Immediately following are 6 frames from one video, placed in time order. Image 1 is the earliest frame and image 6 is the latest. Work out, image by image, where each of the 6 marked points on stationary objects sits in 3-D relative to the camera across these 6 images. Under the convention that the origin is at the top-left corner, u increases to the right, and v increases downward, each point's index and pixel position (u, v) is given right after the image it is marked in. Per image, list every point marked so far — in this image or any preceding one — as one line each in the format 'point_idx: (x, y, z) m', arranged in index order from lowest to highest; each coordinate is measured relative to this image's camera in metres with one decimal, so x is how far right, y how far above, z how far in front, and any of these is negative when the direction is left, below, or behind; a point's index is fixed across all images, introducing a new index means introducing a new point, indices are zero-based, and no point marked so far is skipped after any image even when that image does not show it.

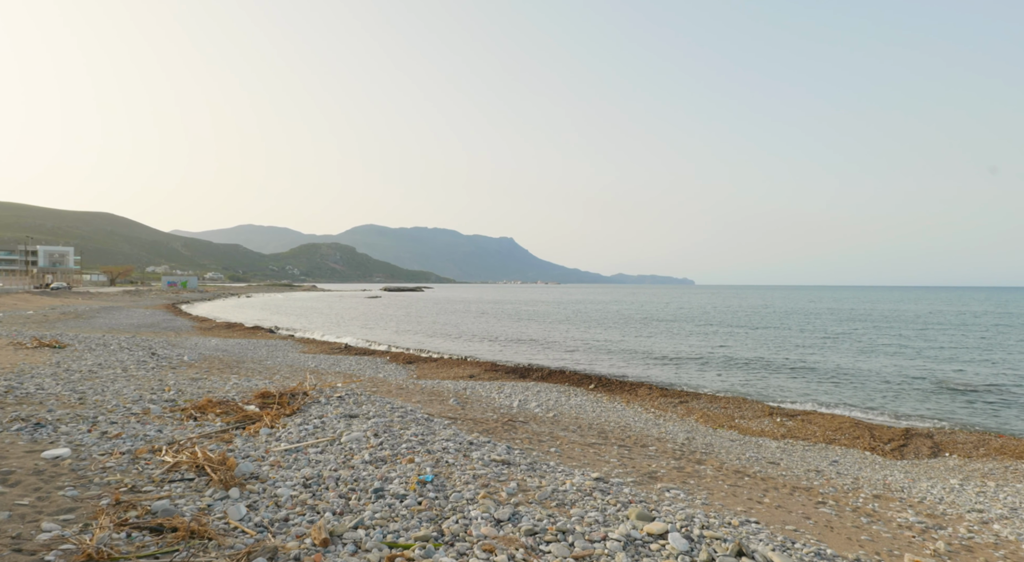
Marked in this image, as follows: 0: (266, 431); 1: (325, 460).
0: (-7.5, -4.5, +18.1) m
1: (-4.9, -4.9, +16.2) m
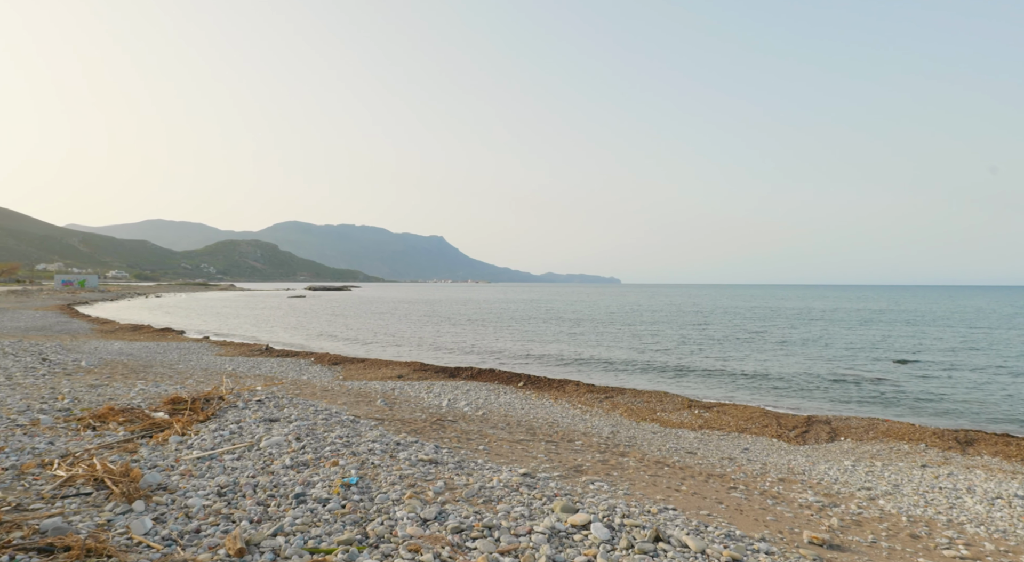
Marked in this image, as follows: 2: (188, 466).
0: (-10.0, -4.7, +18.5) m
1: (-7.2, -5.1, +16.9) m
2: (-8.6, -5.0, +16.7) m
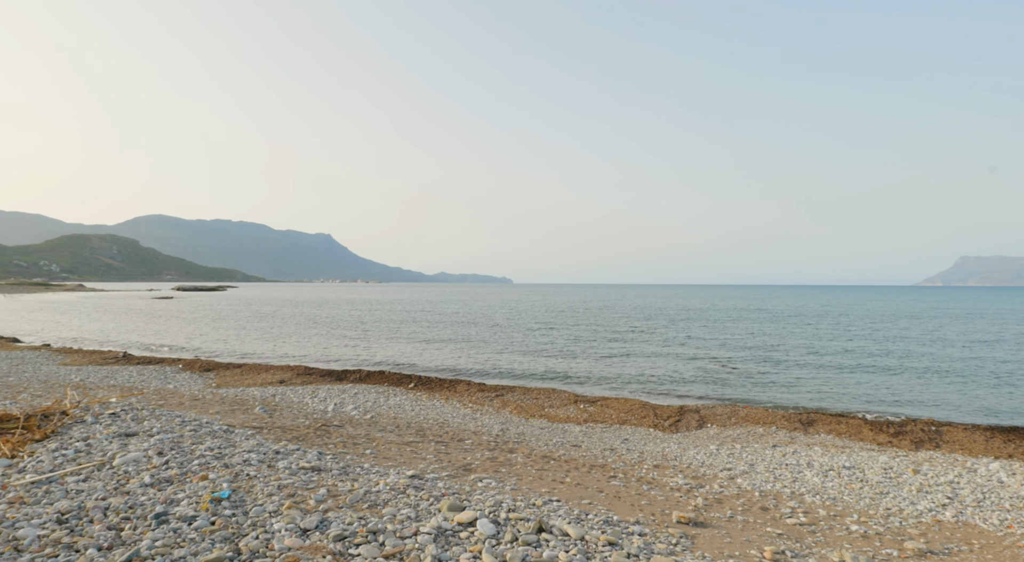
0: (-14.0, -4.8, +17.1) m
1: (-11.0, -5.1, +16.1) m
2: (-12.3, -5.1, +15.6) m
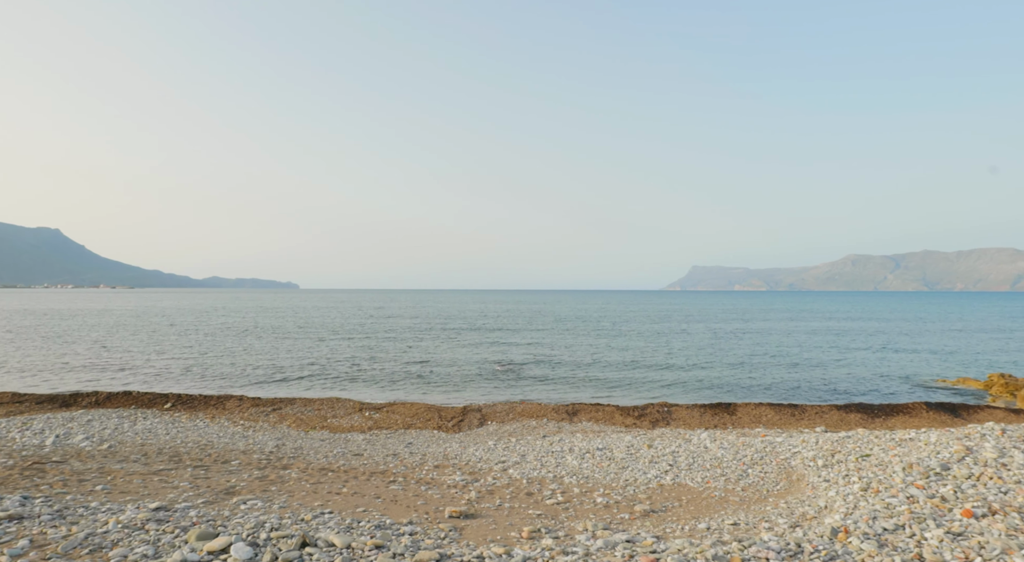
0: (-20.0, -4.7, +10.5) m
1: (-16.8, -5.0, +10.6) m
2: (-18.0, -4.9, +9.6) m
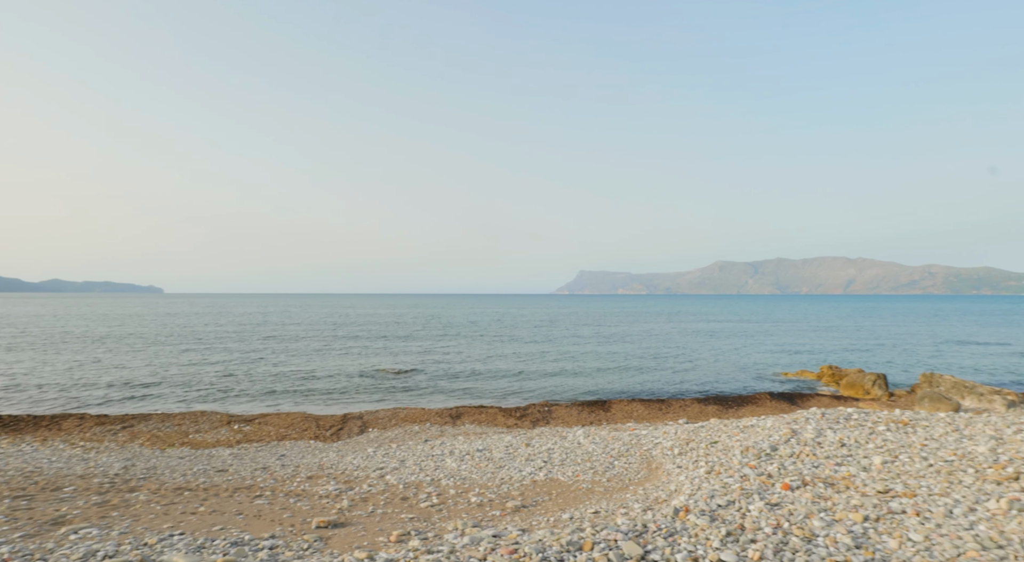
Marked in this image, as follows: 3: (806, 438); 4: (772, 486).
0: (-22.1, -4.5, +6.2) m
1: (-18.9, -4.8, +6.9) m
2: (-19.9, -4.7, +5.7) m
3: (+8.5, -4.5, +17.9) m
4: (+4.8, -3.8, +11.4) m
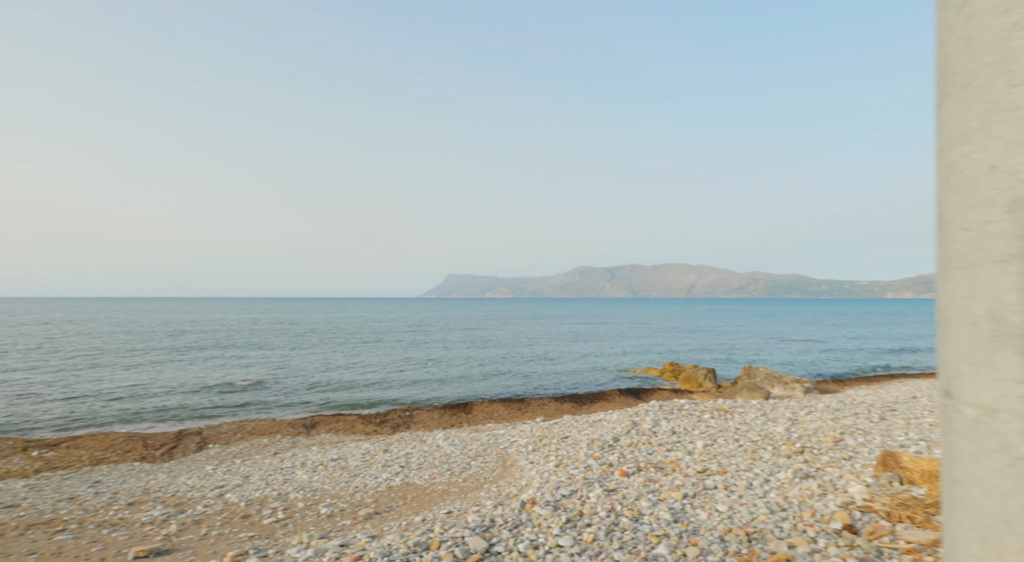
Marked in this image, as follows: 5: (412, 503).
0: (-23.1, -4.4, +1.2) m
1: (-20.2, -4.7, +2.5) m
2: (-20.8, -4.6, +1.2) m
3: (+4.1, -4.6, +19.4) m
4: (+1.9, -3.8, +12.2) m
5: (-3.4, -7.2, +20.0) m
